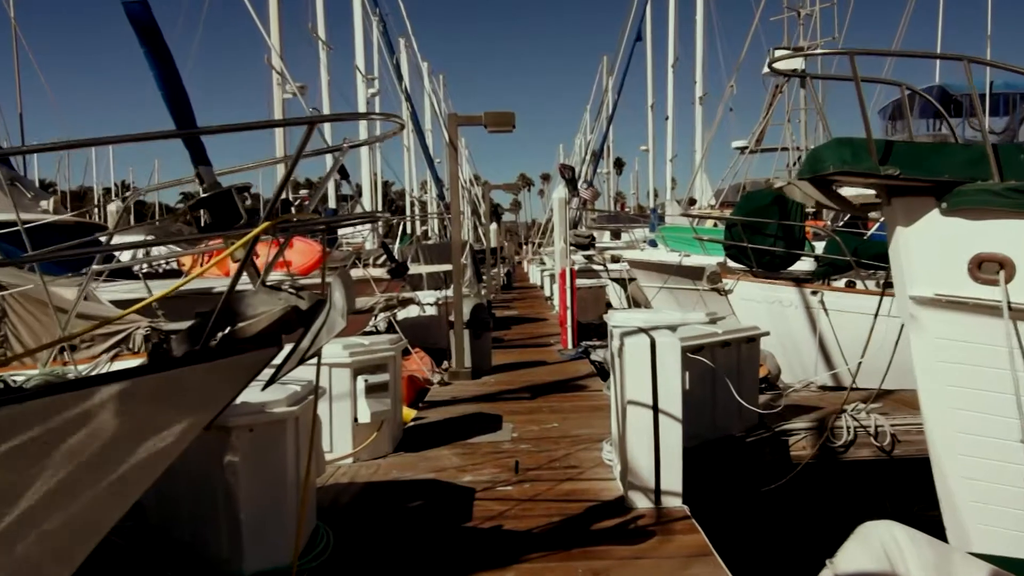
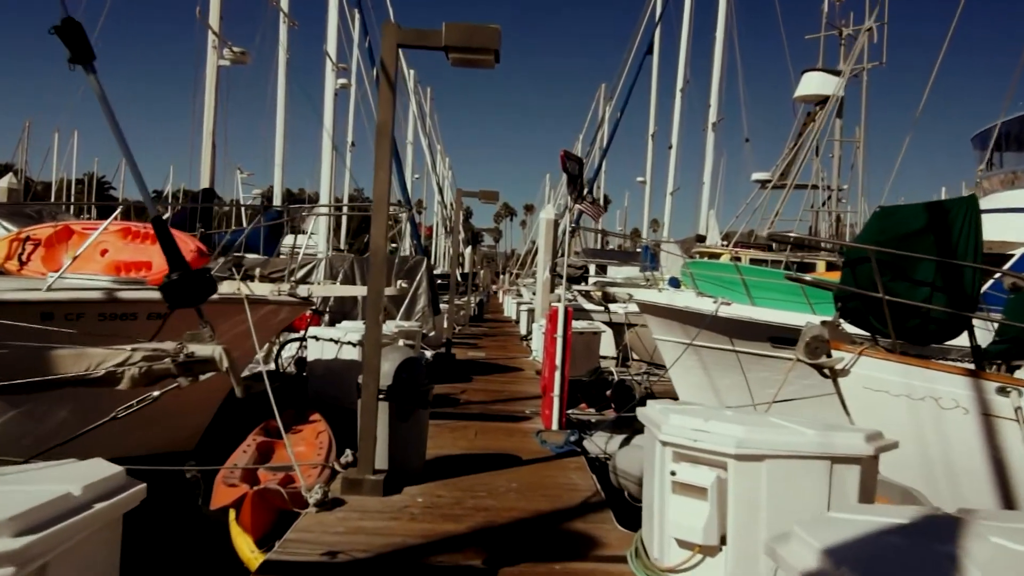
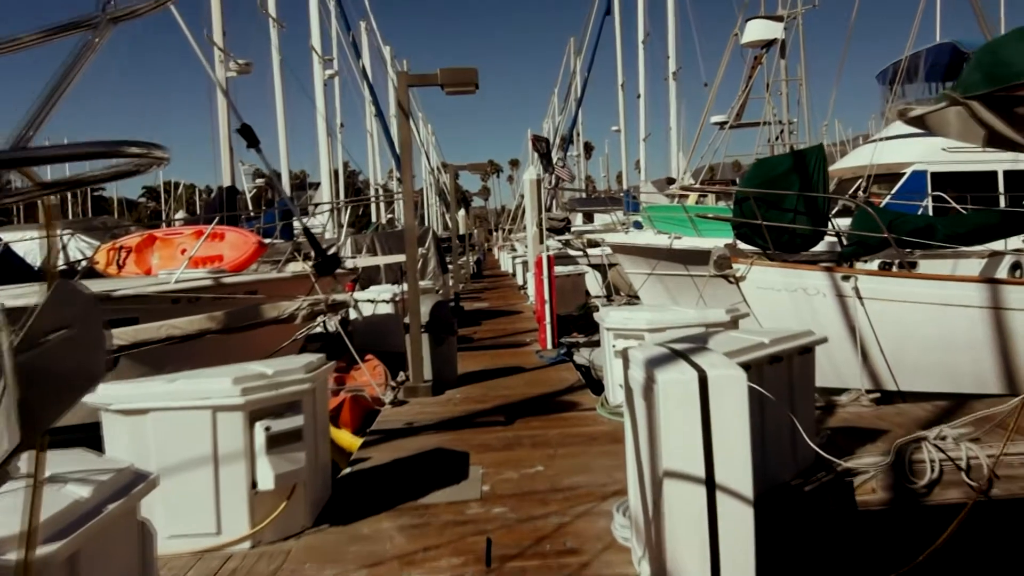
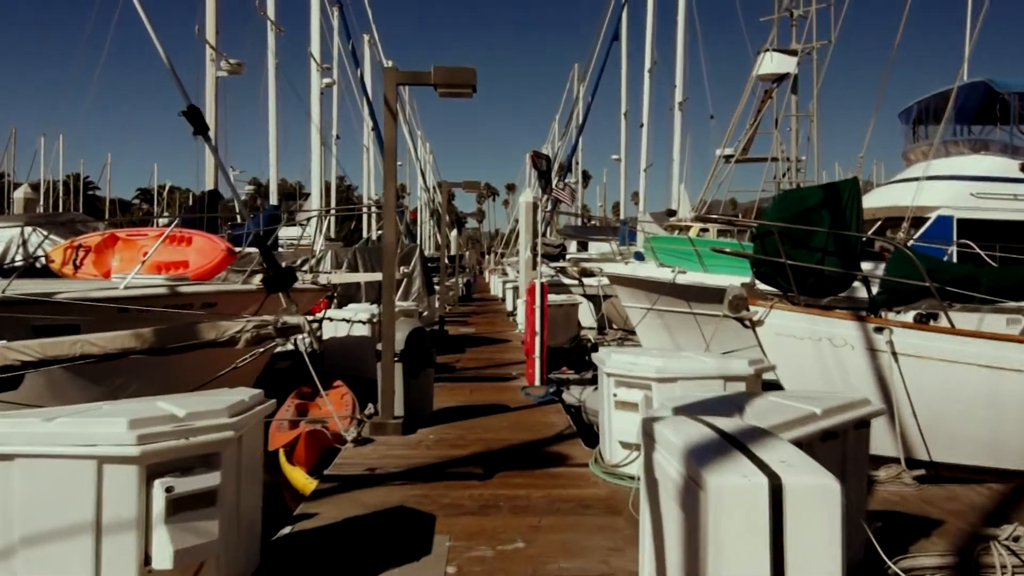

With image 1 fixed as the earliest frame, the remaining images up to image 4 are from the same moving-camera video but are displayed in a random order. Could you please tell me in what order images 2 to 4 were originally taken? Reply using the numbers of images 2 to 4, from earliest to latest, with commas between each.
3, 4, 2
